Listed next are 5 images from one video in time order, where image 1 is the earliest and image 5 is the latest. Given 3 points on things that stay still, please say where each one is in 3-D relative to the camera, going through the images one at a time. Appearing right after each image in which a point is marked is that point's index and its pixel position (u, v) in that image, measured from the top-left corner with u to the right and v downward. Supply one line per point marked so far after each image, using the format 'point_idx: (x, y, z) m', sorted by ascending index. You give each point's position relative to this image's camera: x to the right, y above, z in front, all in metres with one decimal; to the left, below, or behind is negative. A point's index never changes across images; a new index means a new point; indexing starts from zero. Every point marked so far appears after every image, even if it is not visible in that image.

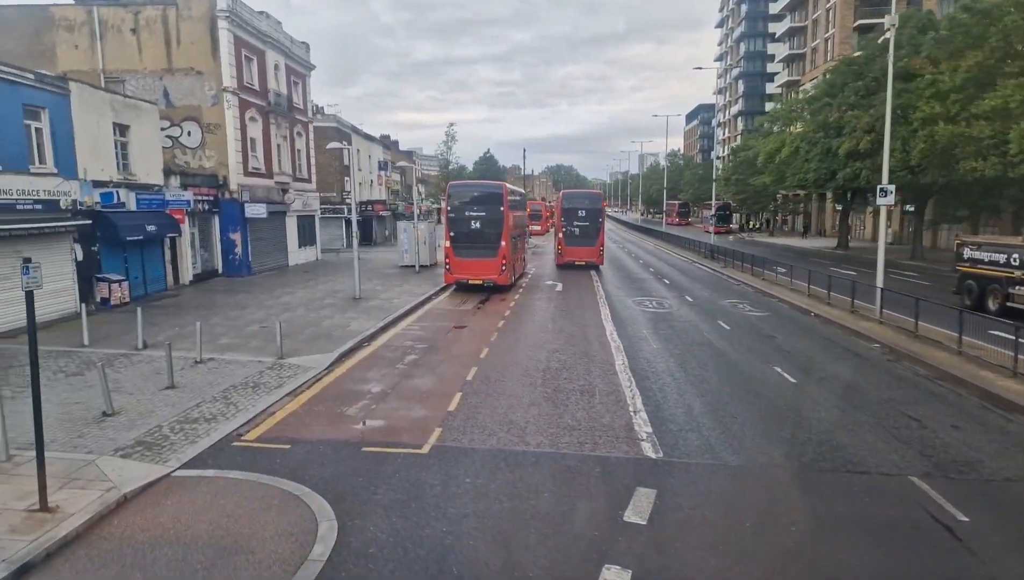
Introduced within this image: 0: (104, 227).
0: (-11.1, +1.7, +18.0) m
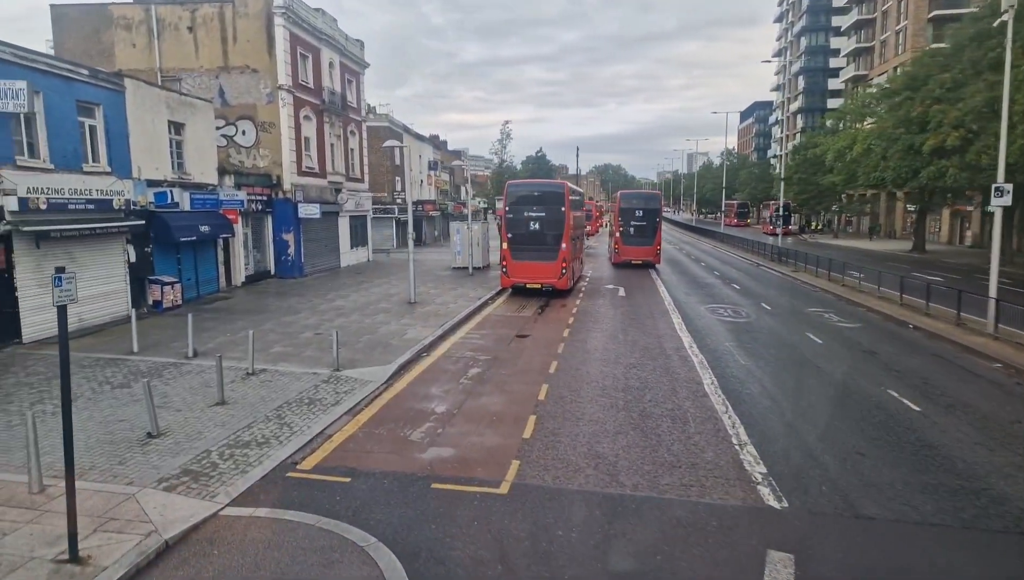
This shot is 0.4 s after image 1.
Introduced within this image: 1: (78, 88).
0: (-9.4, +1.6, +17.4) m
1: (-10.0, +4.6, +15.2) m
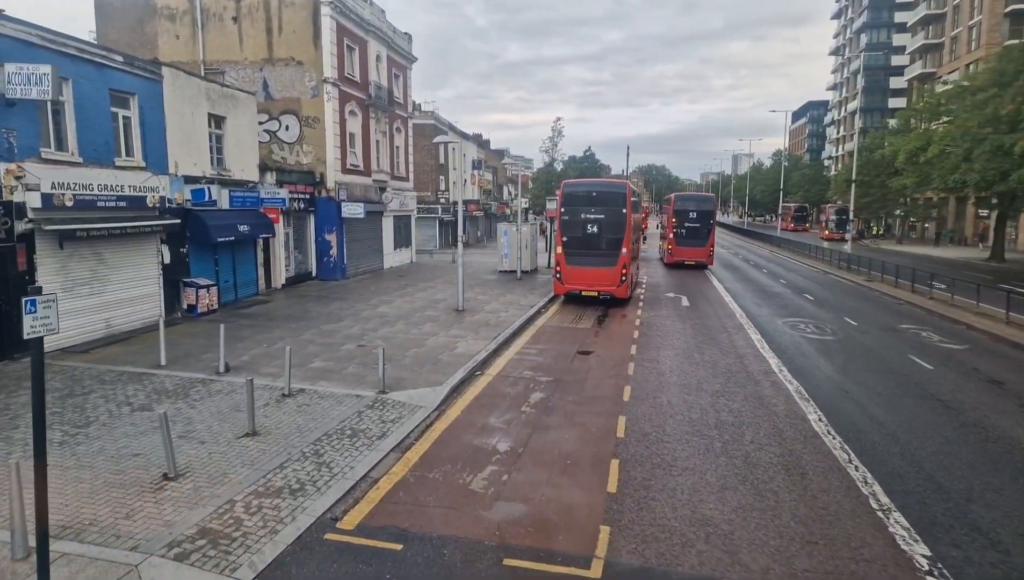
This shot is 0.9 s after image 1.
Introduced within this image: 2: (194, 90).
0: (-7.9, +1.6, +16.3) m
1: (-8.6, +4.6, +14.1) m
2: (-8.1, +5.1, +16.8) m
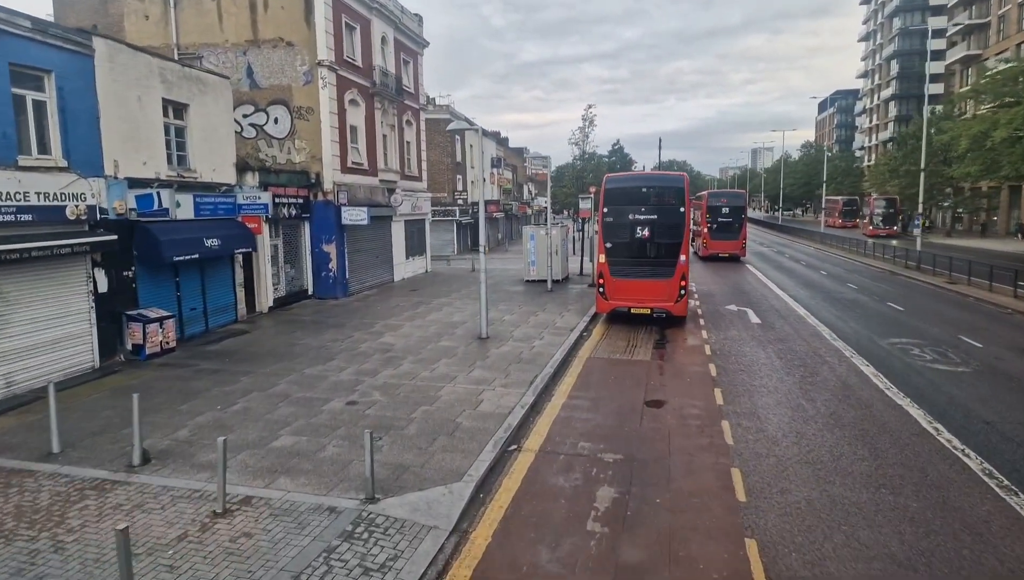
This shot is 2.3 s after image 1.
0: (-7.1, +0.9, +12.7) m
1: (-7.9, +3.9, +10.5) m
2: (-7.4, +4.4, +13.2) m
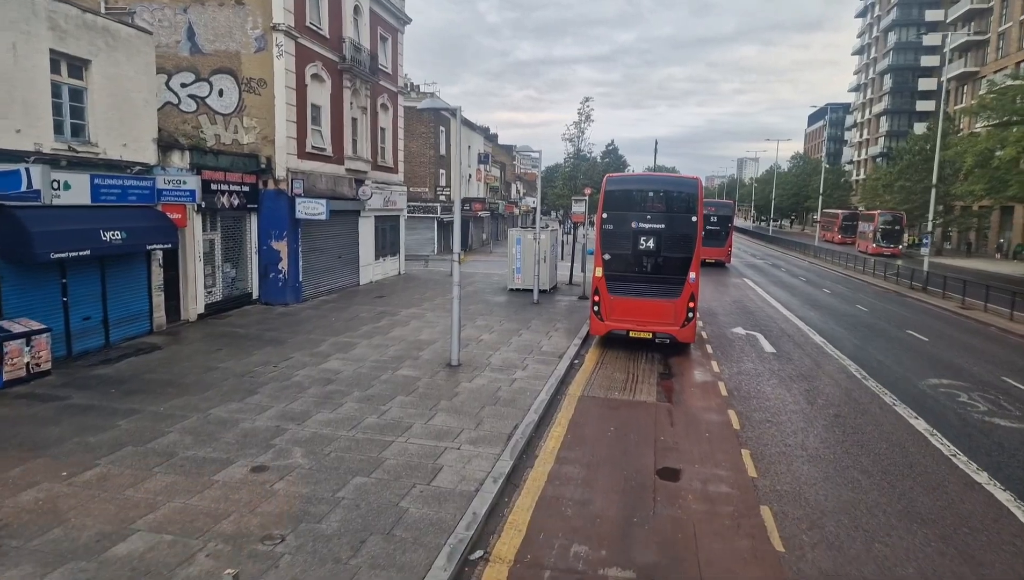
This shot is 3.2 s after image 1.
0: (-7.5, +0.8, +9.7) m
1: (-8.1, +3.8, +7.5) m
2: (-7.6, +4.4, +10.2) m
